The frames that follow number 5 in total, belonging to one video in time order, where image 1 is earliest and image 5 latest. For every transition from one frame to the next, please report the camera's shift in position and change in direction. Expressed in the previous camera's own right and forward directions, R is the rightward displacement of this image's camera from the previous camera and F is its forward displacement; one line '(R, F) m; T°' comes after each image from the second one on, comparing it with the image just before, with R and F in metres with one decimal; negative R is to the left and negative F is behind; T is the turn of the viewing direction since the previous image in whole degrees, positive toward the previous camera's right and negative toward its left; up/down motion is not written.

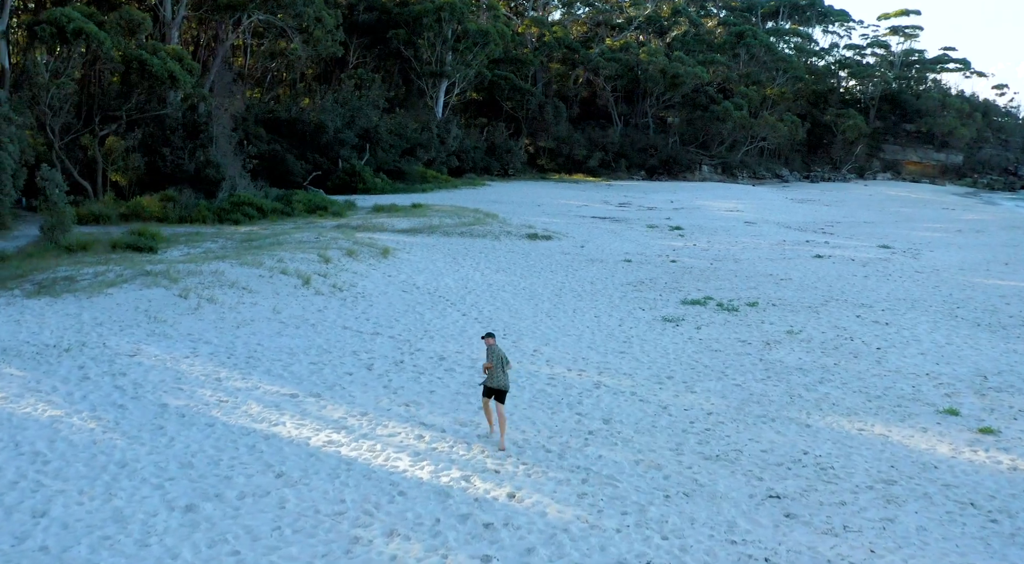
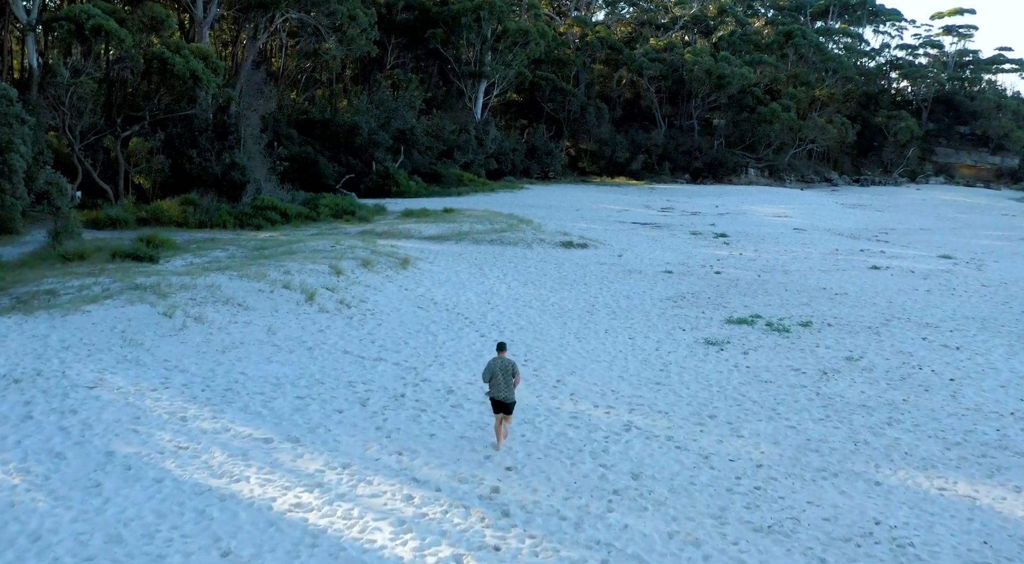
(+0.3, +1.5) m; -3°
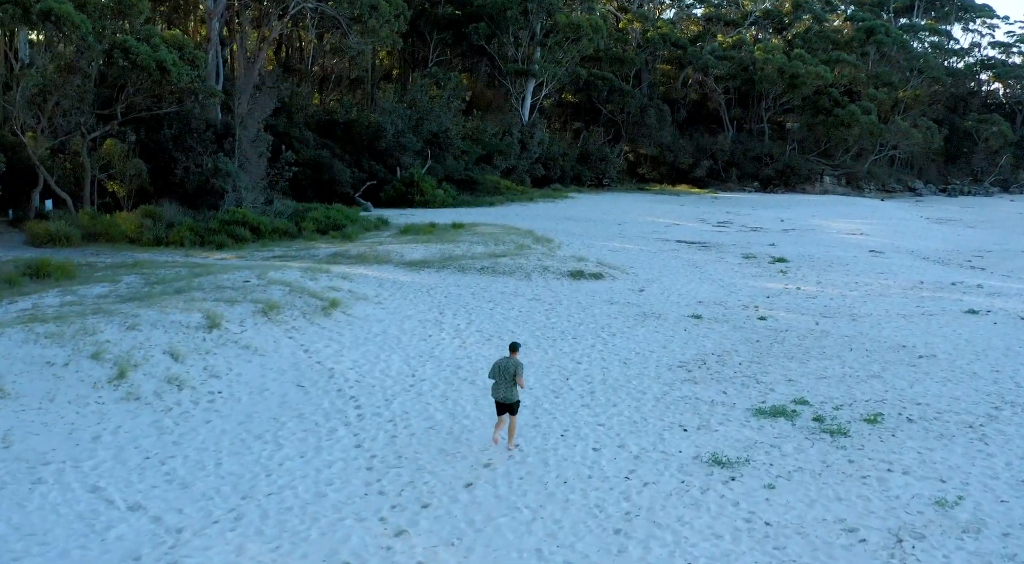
(+1.8, +4.9) m; -5°
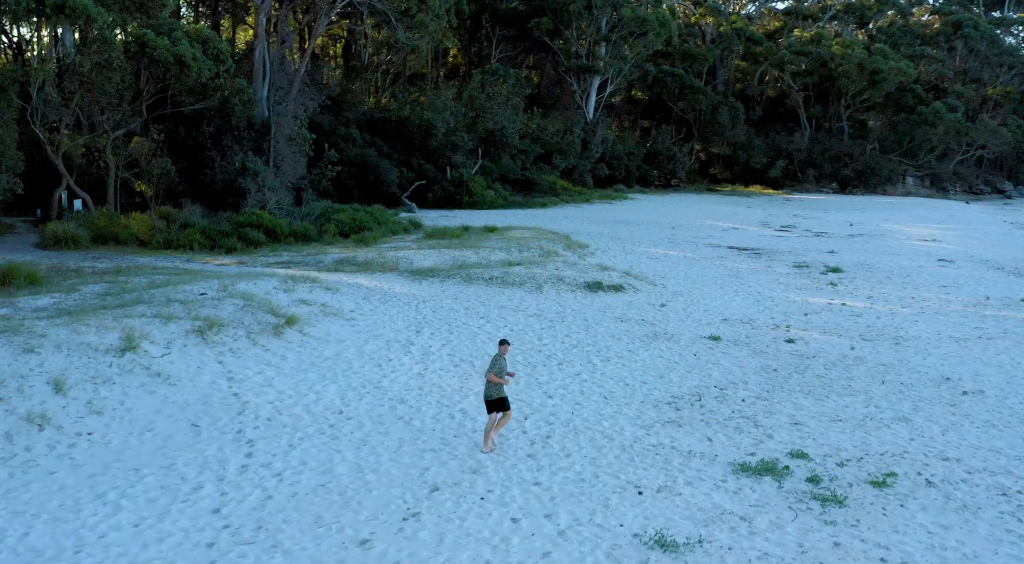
(+1.5, +1.8) m; -5°
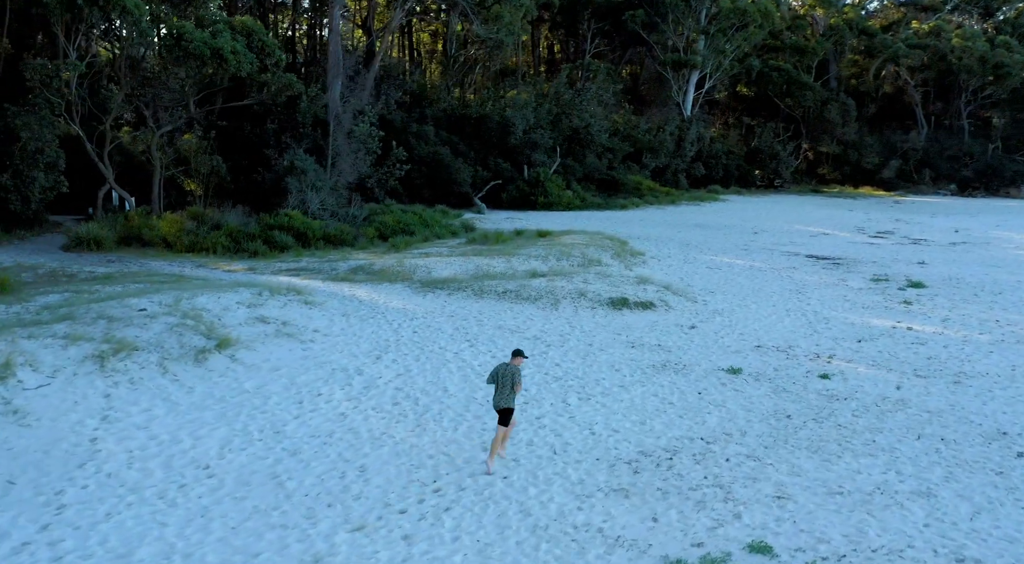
(+2.0, +2.1) m; -8°
